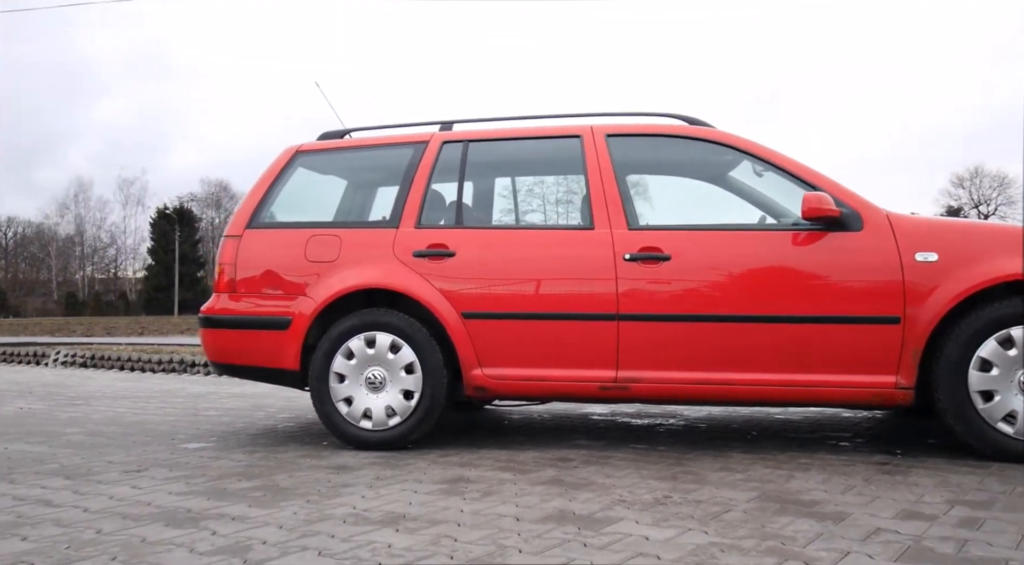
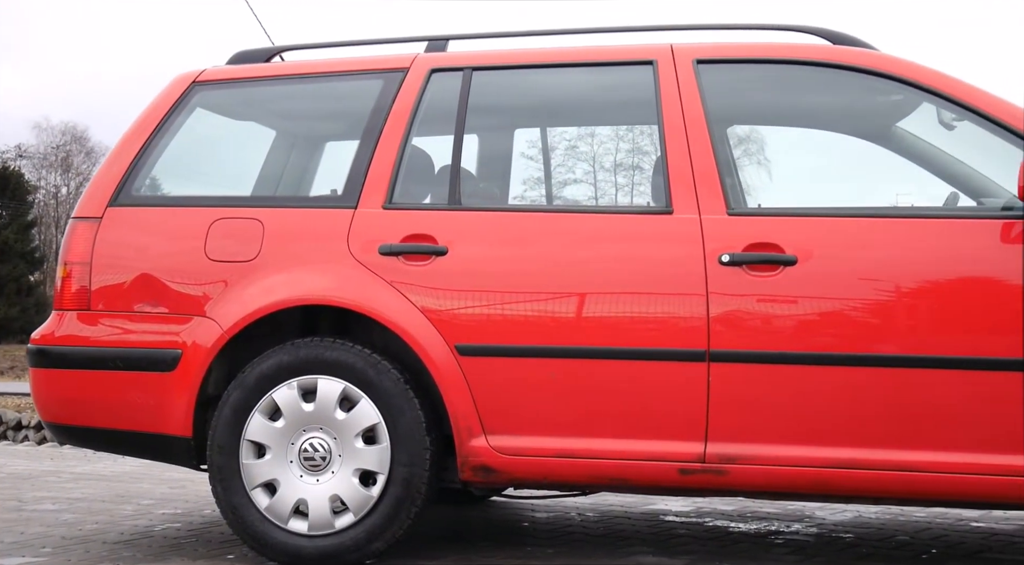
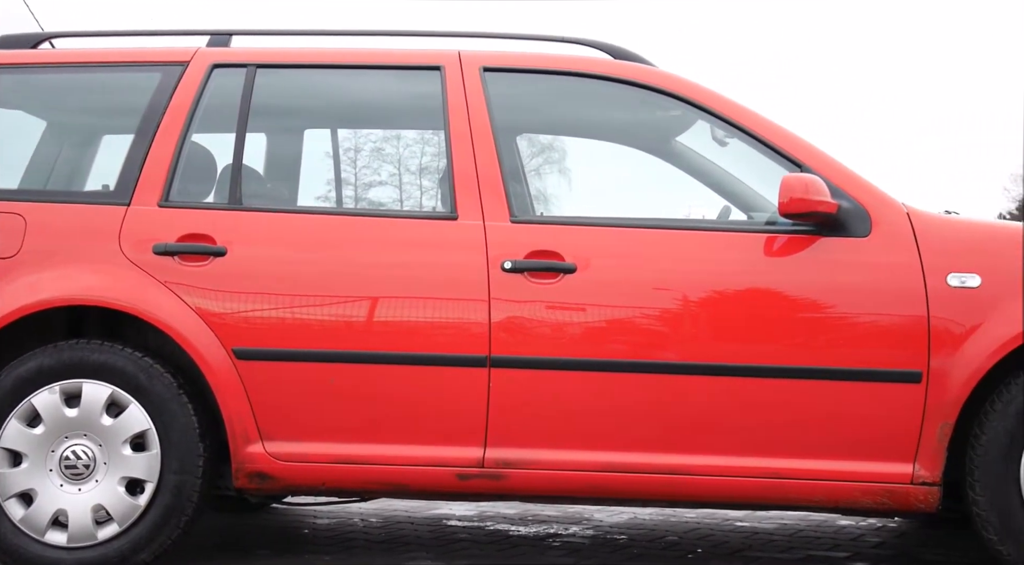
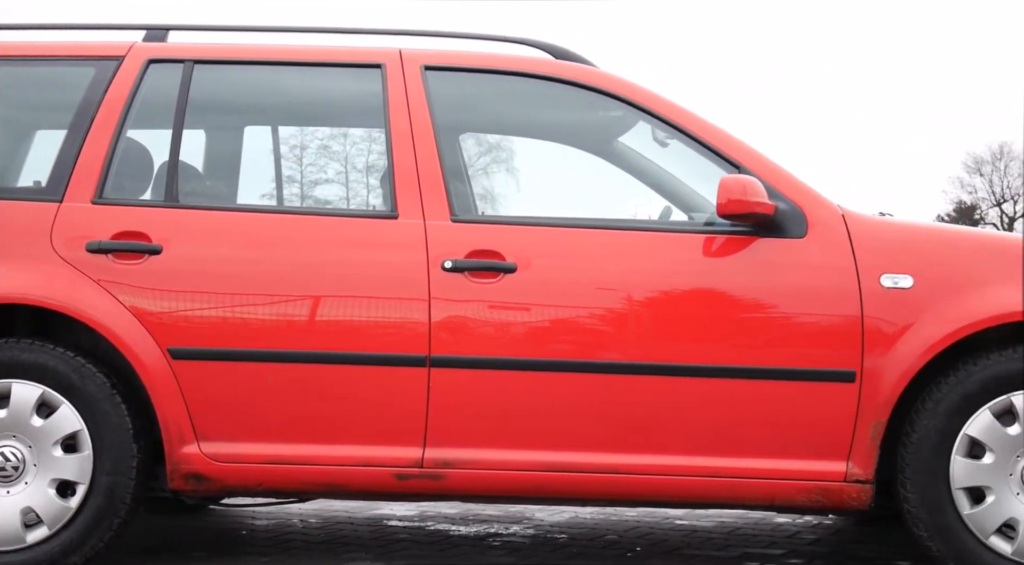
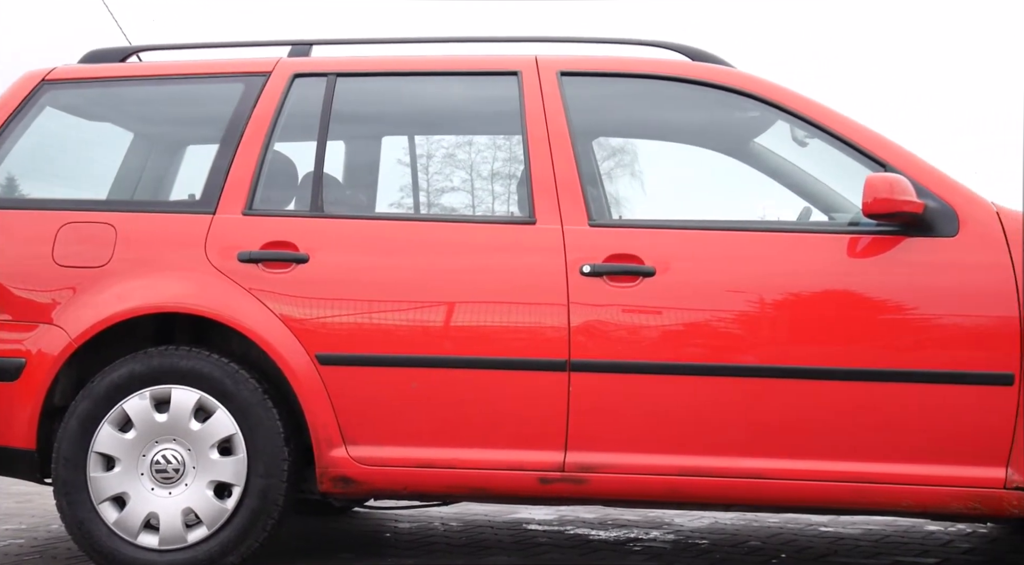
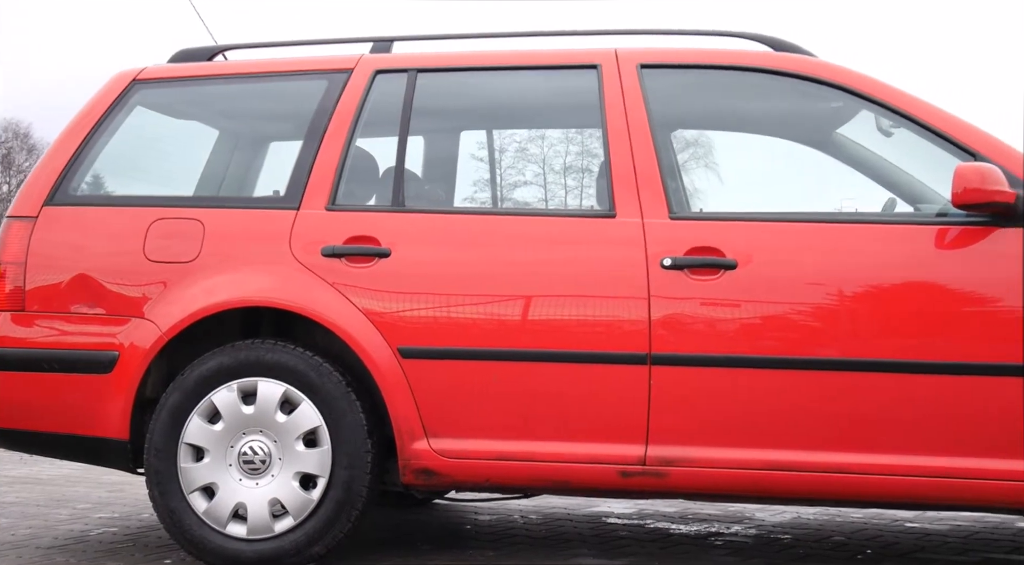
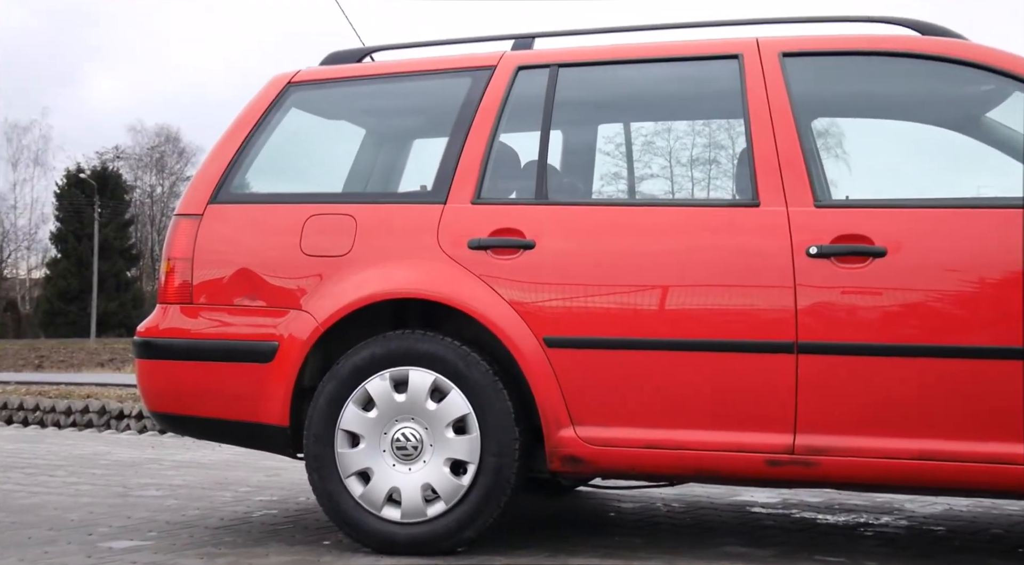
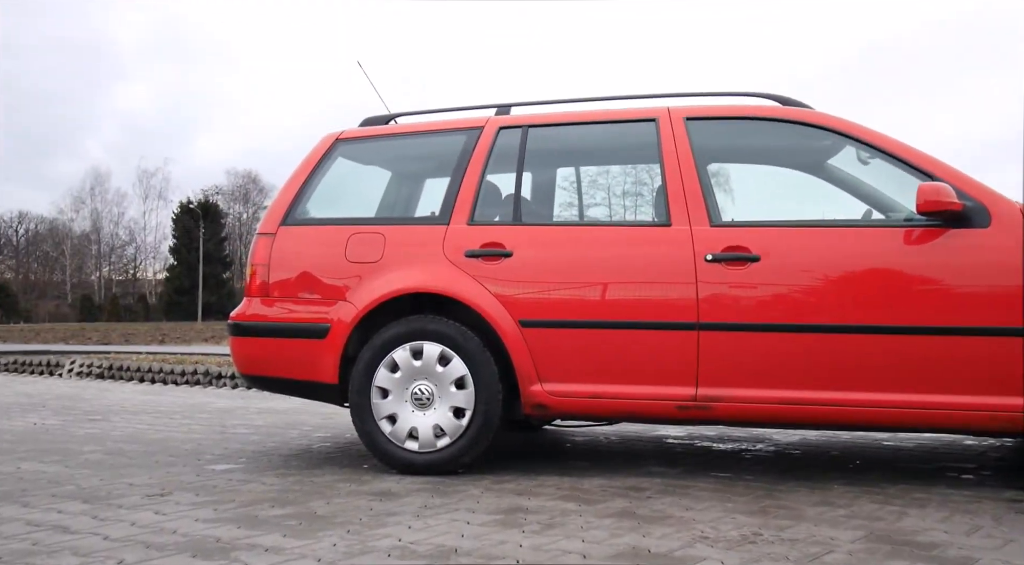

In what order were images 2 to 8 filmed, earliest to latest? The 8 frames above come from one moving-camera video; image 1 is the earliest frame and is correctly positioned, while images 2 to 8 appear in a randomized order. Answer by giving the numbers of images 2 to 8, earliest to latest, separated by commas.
8, 7, 2, 6, 5, 3, 4
